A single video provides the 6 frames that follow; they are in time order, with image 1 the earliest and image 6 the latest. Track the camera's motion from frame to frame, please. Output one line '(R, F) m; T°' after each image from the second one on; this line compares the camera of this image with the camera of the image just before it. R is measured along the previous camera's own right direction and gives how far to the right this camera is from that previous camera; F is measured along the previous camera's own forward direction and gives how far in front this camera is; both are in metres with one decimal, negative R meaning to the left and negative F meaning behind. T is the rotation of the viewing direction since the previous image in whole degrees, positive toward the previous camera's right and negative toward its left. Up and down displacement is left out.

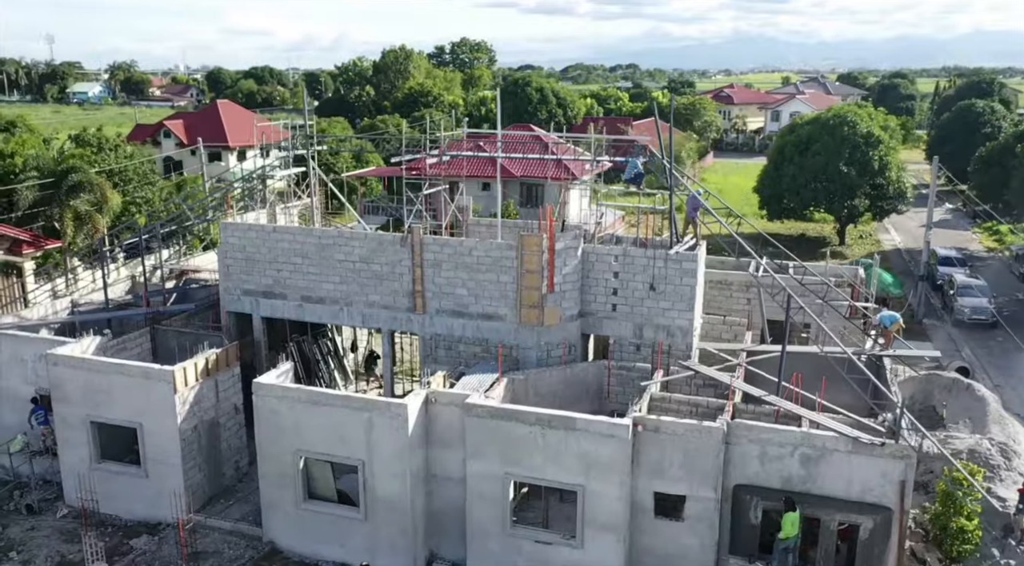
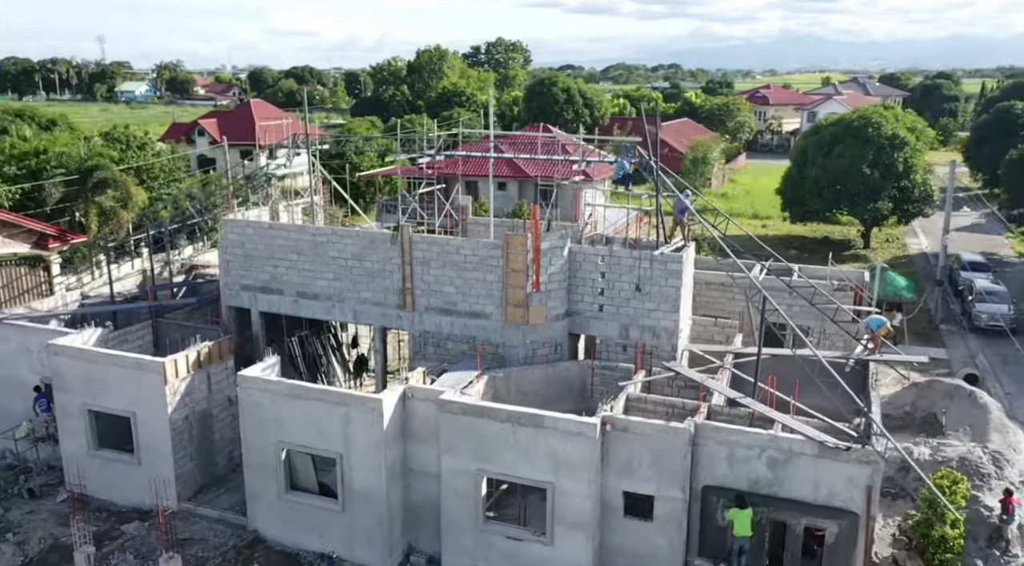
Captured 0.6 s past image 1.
(+1.1, -0.2) m; -3°
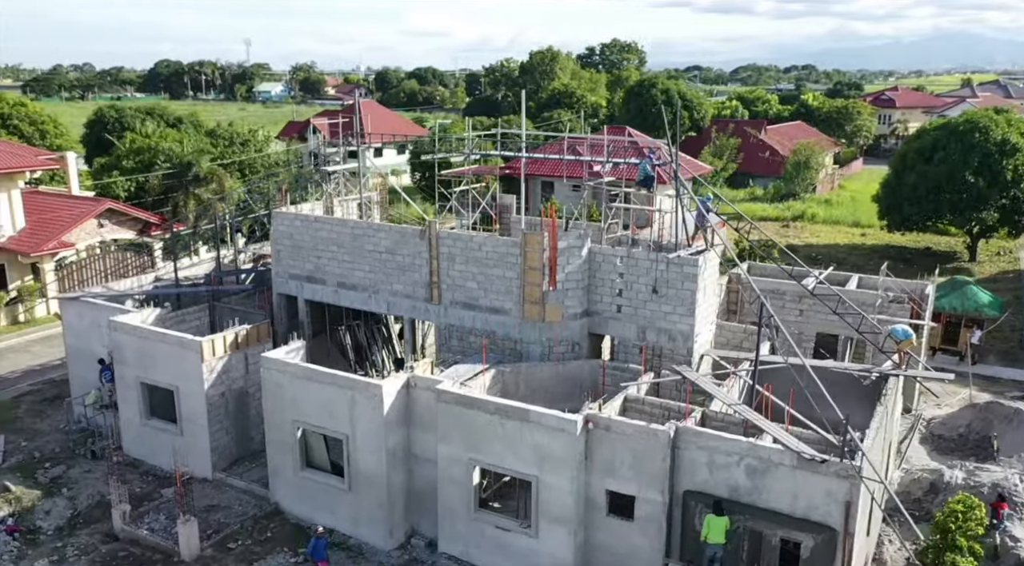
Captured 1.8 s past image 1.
(+2.2, -0.2) m; -9°
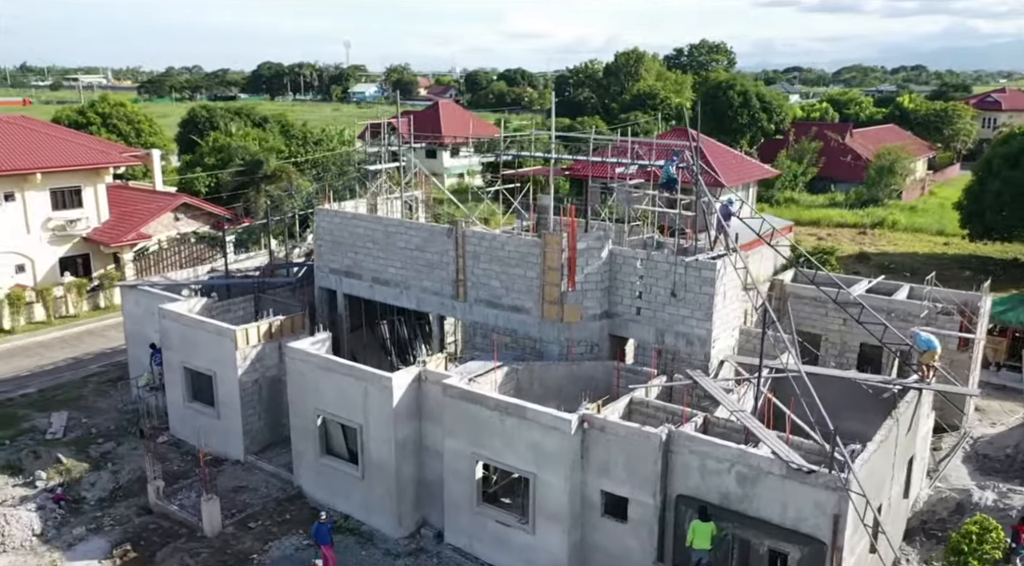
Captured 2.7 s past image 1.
(+1.6, -0.2) m; -6°
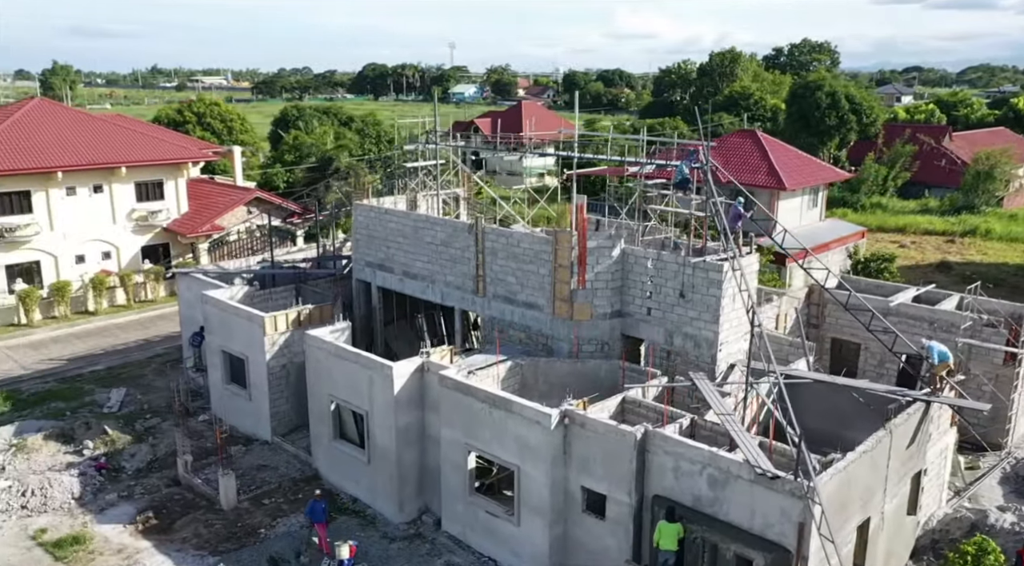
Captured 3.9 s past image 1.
(+2.0, -0.1) m; -7°
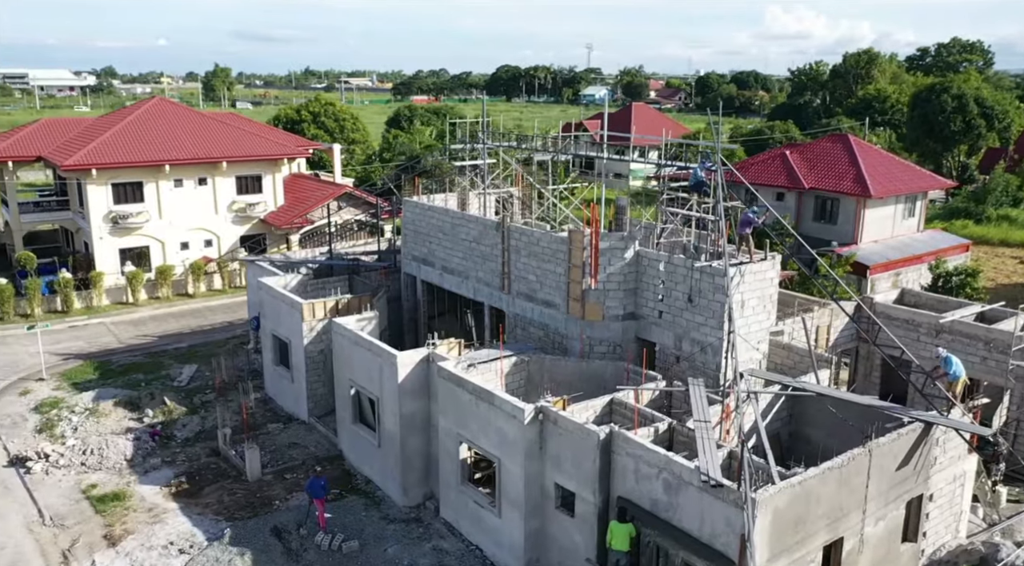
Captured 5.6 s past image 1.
(+2.7, -0.1) m; -10°
